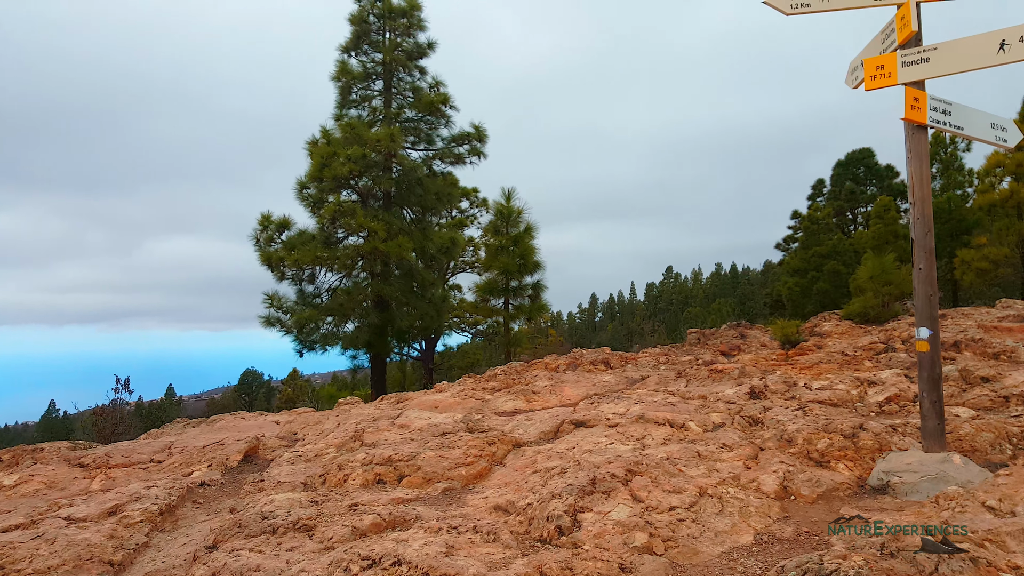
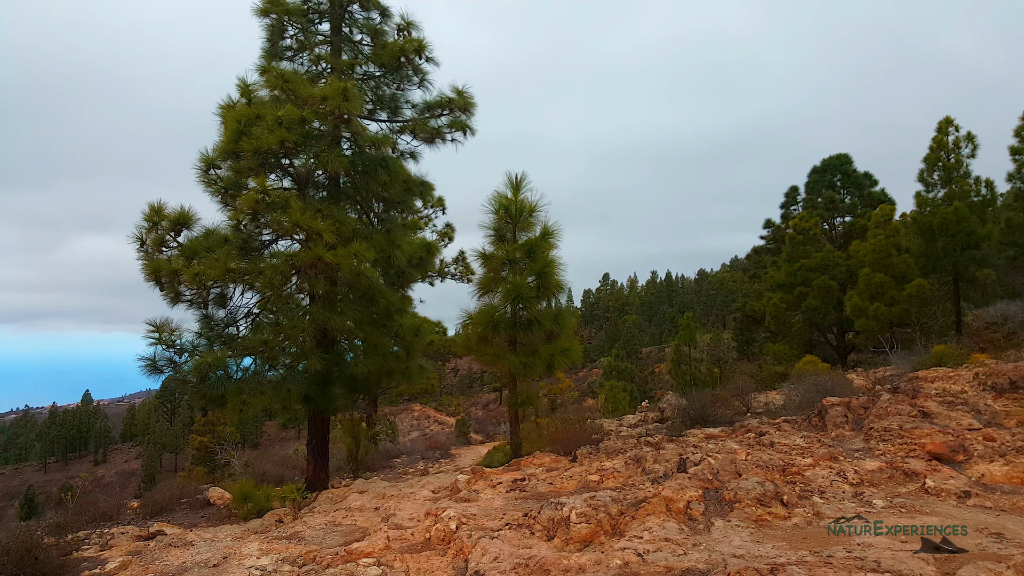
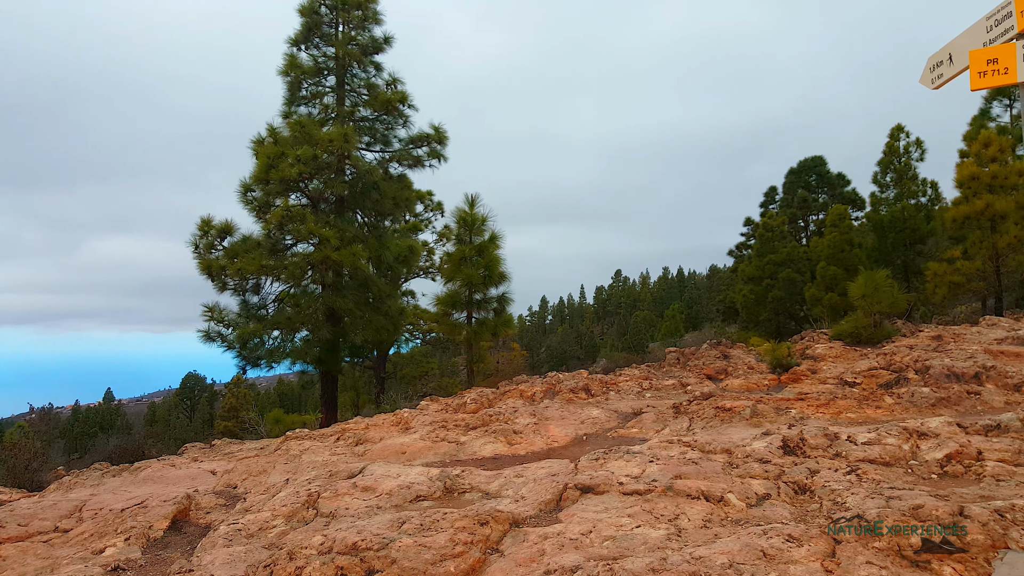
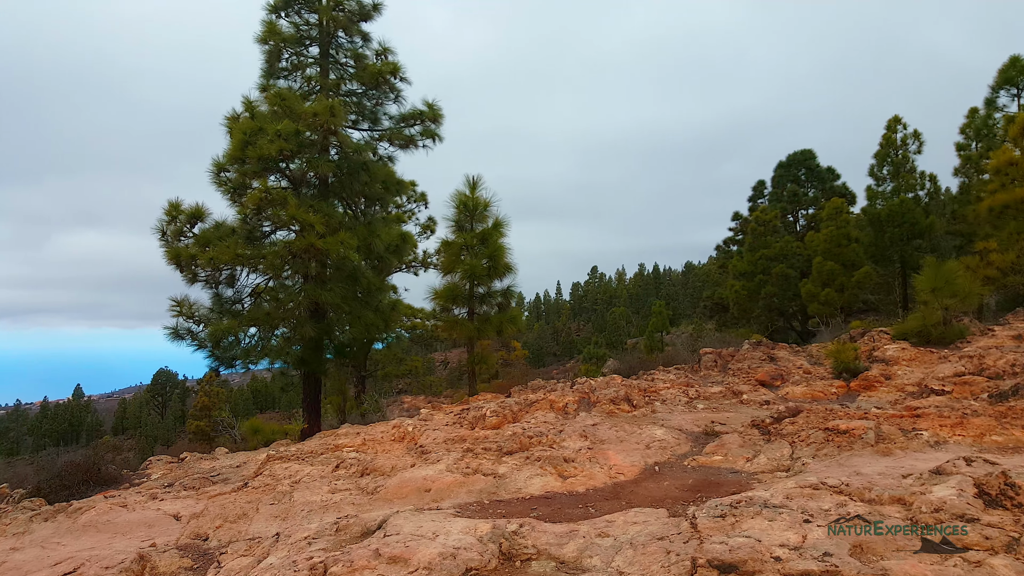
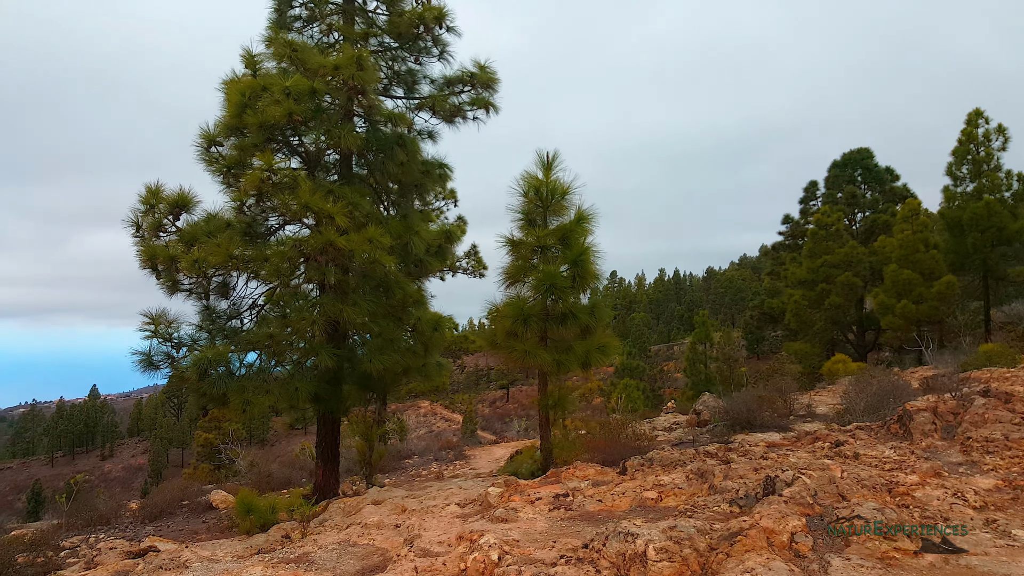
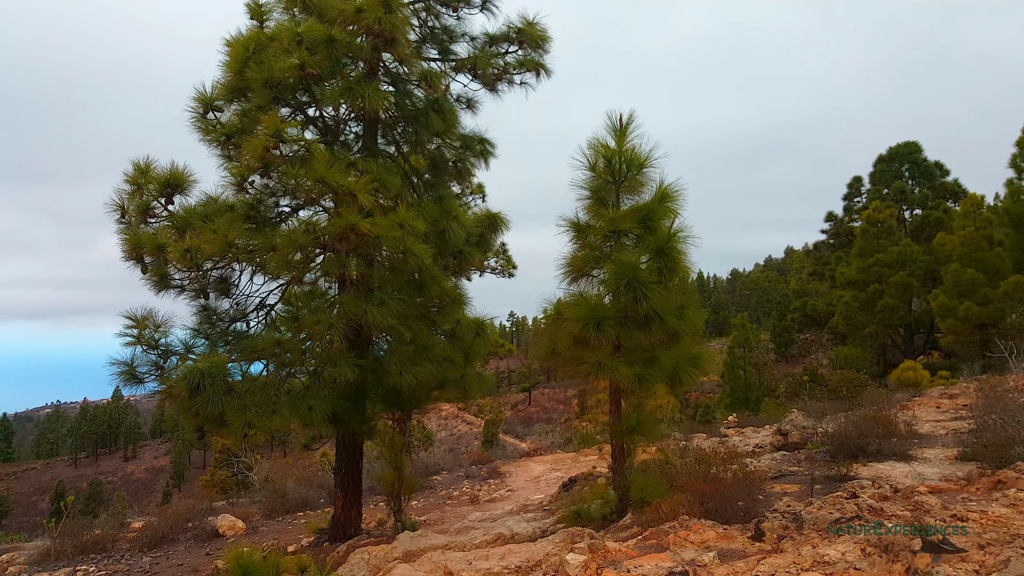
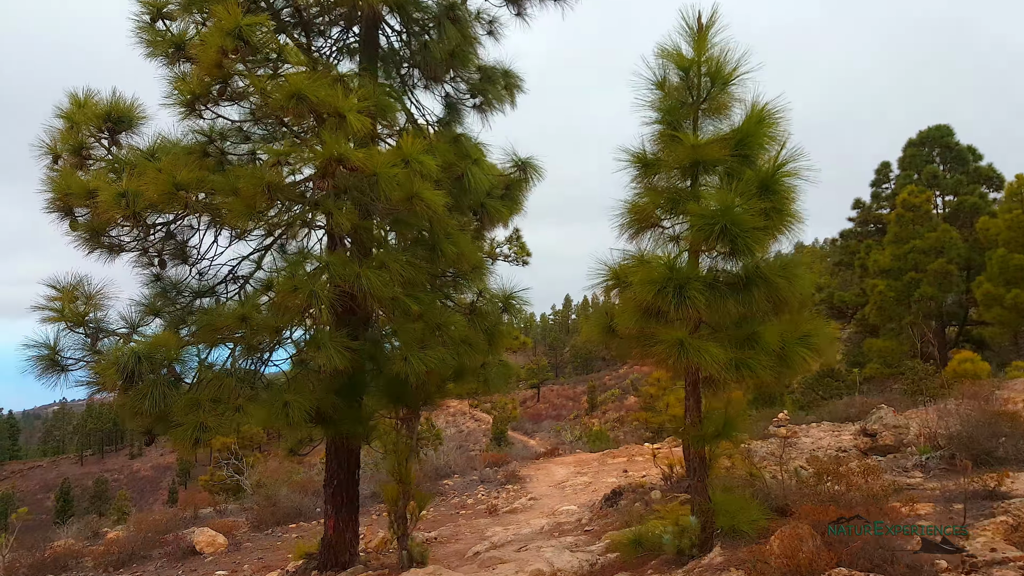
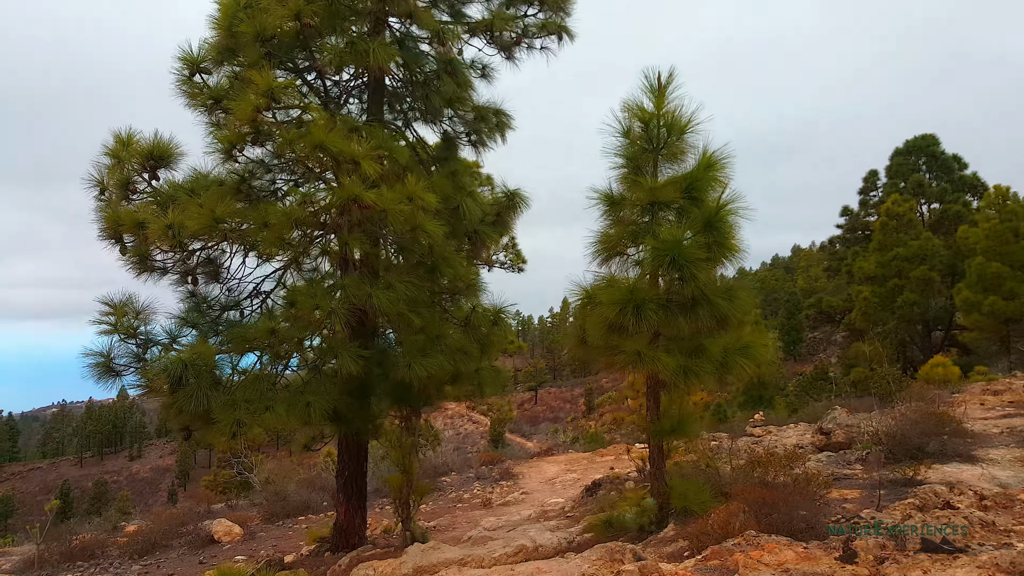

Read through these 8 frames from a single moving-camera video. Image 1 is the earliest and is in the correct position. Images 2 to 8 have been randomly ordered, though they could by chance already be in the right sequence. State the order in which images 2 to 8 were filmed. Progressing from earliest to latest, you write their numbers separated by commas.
3, 4, 2, 5, 6, 8, 7
